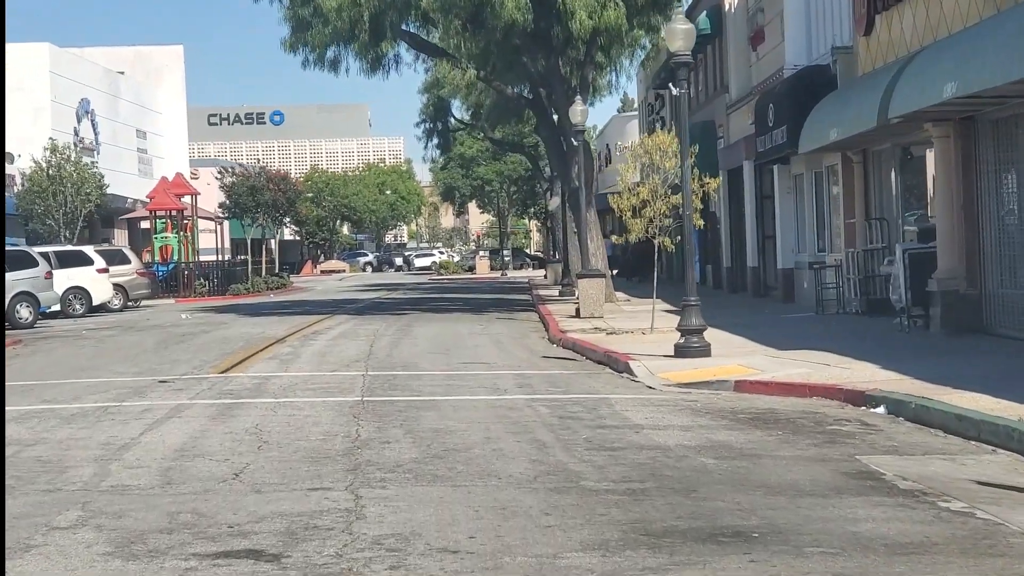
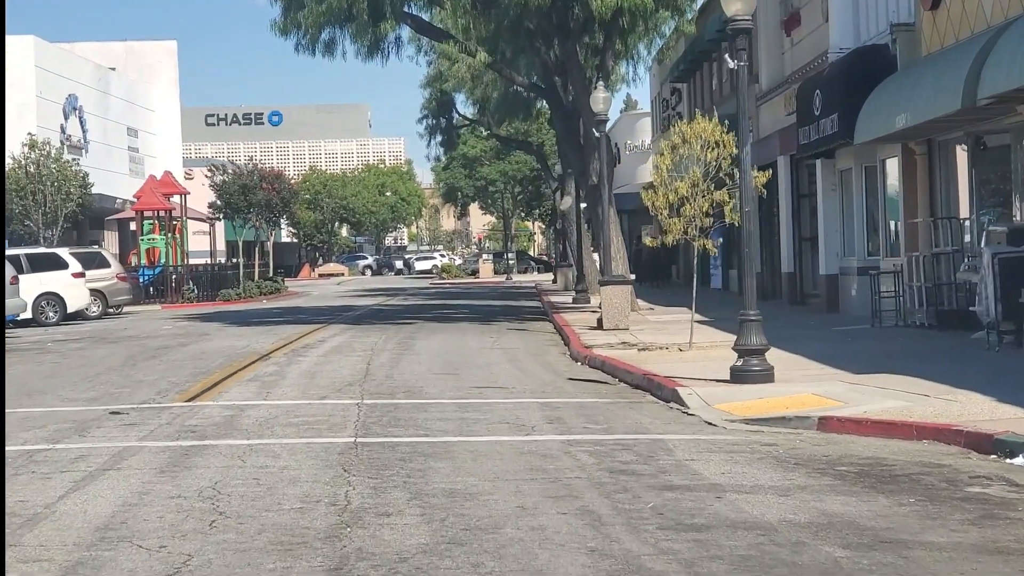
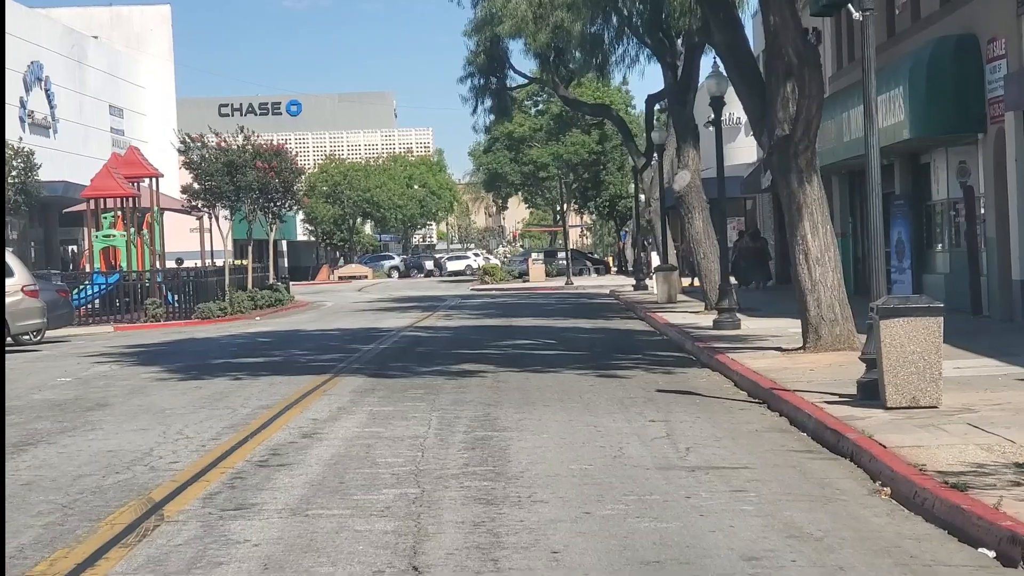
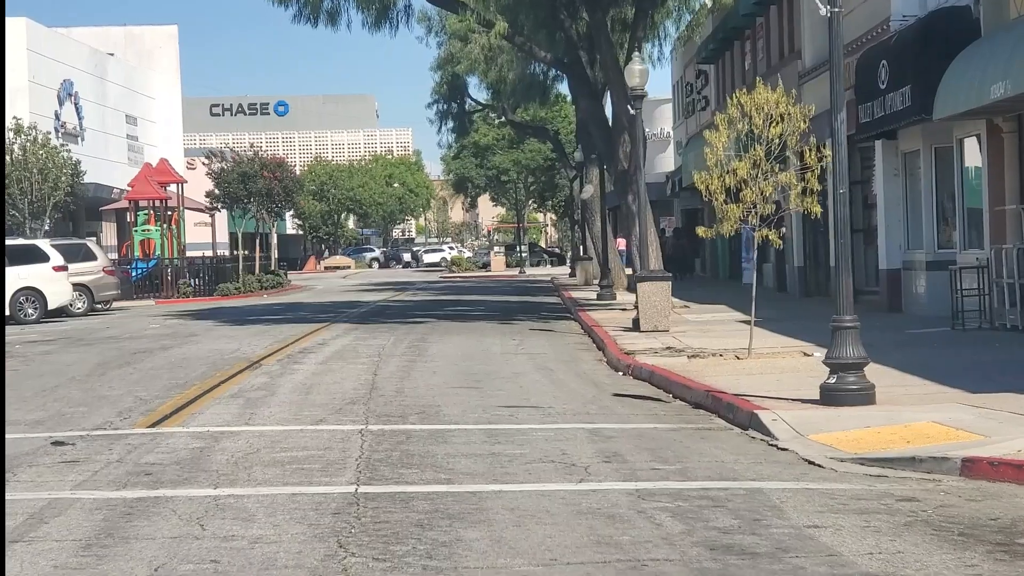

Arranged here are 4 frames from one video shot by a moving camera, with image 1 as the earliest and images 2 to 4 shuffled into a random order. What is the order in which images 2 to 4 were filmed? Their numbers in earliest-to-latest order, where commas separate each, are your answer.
2, 4, 3
